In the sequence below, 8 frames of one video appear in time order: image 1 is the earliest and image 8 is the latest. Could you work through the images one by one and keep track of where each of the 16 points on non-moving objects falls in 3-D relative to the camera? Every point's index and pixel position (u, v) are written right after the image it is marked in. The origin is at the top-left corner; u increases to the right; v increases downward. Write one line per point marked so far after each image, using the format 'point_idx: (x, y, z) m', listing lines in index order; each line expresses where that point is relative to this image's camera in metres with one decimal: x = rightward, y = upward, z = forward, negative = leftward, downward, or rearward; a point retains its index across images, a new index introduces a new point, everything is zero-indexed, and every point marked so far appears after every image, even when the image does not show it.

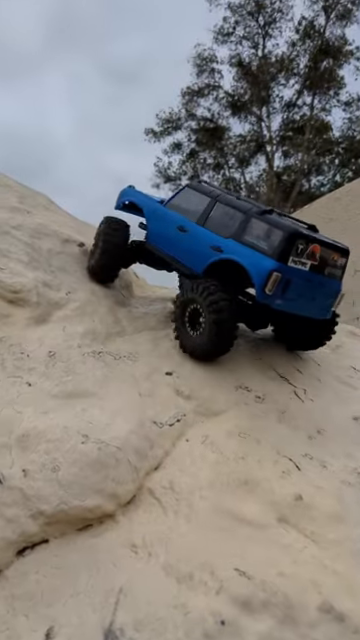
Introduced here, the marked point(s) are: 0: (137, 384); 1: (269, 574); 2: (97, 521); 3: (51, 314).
0: (-0.4, -0.6, +3.8) m
1: (+0.5, -1.4, +2.4) m
2: (-0.5, -1.3, +2.8) m
3: (-1.3, +0.1, +4.4) m
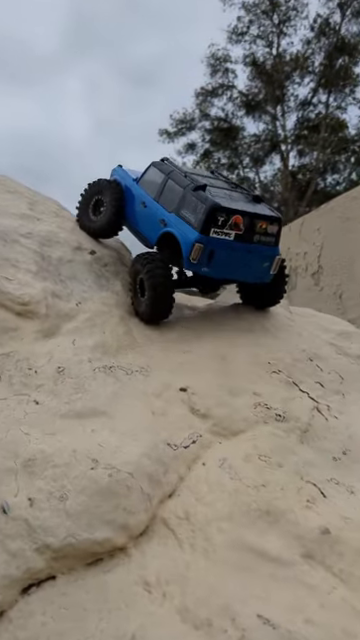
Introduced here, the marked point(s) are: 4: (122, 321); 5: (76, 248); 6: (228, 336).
0: (-0.3, -0.7, +3.6) m
1: (+0.6, -1.5, +2.1) m
2: (-0.4, -1.4, +2.6) m
3: (-1.1, -0.1, +4.2) m
4: (-0.6, 0.0, +4.7) m
5: (-1.3, +0.9, +5.5) m
6: (+0.5, -0.2, +4.7) m
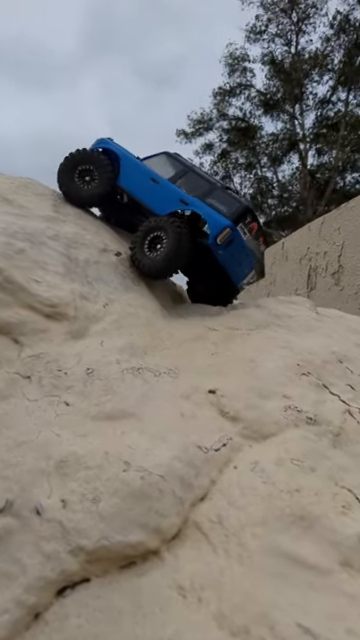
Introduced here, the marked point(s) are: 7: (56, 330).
0: (0.0, -0.7, +3.6) m
1: (+0.7, -1.5, +2.1) m
2: (-0.2, -1.4, +2.6) m
3: (-0.9, -0.1, +4.2) m
4: (-0.3, 0.0, +4.7) m
5: (-1.0, +0.9, +5.6) m
6: (+0.8, -0.2, +4.7) m
7: (-1.1, -0.1, +4.0) m
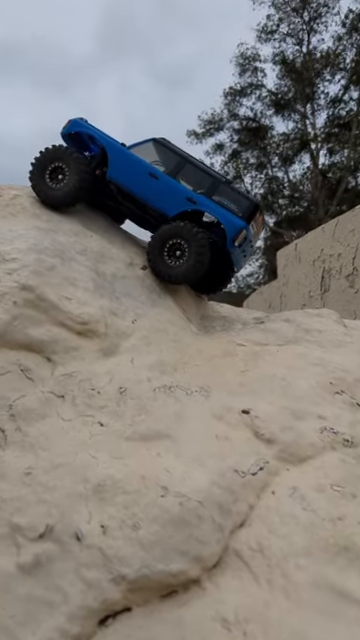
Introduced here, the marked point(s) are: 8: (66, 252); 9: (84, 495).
0: (+0.3, -0.8, +3.6) m
1: (+1.0, -1.6, +2.0) m
2: (0.0, -1.6, +2.5) m
3: (-0.6, -0.2, +4.2) m
4: (0.0, -0.2, +4.7) m
5: (-0.7, +0.7, +5.6) m
6: (+1.1, -0.4, +4.6) m
7: (-0.9, -0.3, +4.1) m
8: (-1.3, +0.8, +4.9) m
9: (-0.6, -1.1, +2.8) m
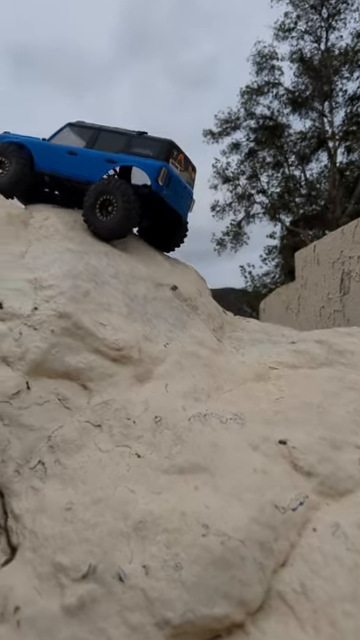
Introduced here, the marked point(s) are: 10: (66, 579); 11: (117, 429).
0: (+0.6, -1.1, +3.5) m
1: (+1.2, -1.9, +1.9) m
2: (+0.3, -1.8, +2.5) m
3: (-0.3, -0.5, +4.2) m
4: (+0.3, -0.4, +4.7) m
5: (-0.3, +0.4, +5.6) m
6: (+1.4, -0.6, +4.6) m
7: (-0.5, -0.5, +4.1) m
8: (-0.9, +0.5, +5.0) m
9: (-0.4, -1.4, +2.8) m
10: (-0.7, -1.6, +2.6) m
11: (-0.5, -0.9, +3.6) m
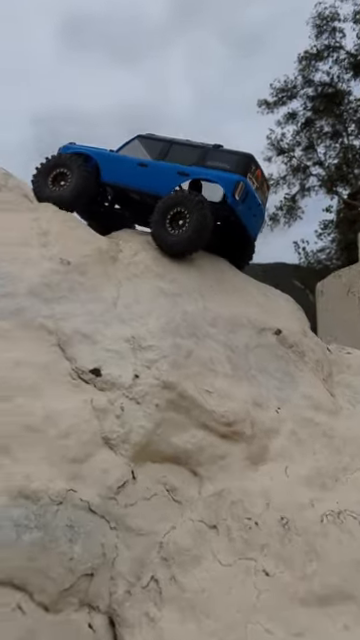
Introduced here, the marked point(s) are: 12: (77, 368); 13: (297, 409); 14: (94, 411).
0: (+1.4, -1.7, +2.8) m
1: (+1.9, -2.4, +1.1) m
2: (+1.0, -2.4, +1.8) m
3: (+0.7, -1.1, +3.6) m
4: (+1.4, -1.0, +4.0) m
5: (+0.9, -0.1, +4.9) m
6: (+2.5, -1.2, +3.7) m
7: (+0.4, -1.1, +3.5) m
8: (+0.2, -0.1, +4.4) m
9: (+0.4, -2.0, +2.2) m
10: (+0.1, -2.1, +2.1) m
11: (+0.4, -1.5, +3.0) m
12: (-0.9, -0.4, +3.8) m
13: (+1.1, -0.8, +4.1) m
14: (-0.7, -0.7, +3.4) m
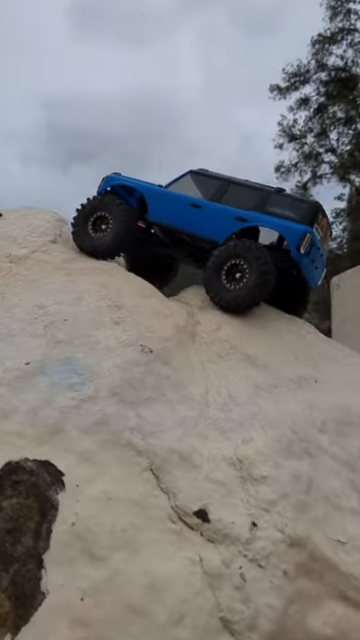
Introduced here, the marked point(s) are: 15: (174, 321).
0: (+2.2, -2.5, +1.9) m
1: (+2.5, -3.2, +0.2) m
2: (+1.7, -3.2, +1.0) m
3: (+1.6, -2.0, +2.8) m
4: (+2.2, -1.9, +3.1) m
5: (+1.9, -1.1, +4.2) m
6: (+3.3, -2.1, +2.8) m
7: (+1.3, -2.0, +2.7) m
8: (+1.1, -1.0, +3.7) m
9: (+1.2, -2.8, +1.4) m
10: (+0.8, -3.0, +1.3) m
11: (+1.2, -2.4, +2.2) m
12: (0.0, -1.4, +3.2) m
13: (+2.0, -1.8, +3.3) m
14: (+0.2, -1.6, +2.8) m
15: (-0.1, 0.0, +5.2) m
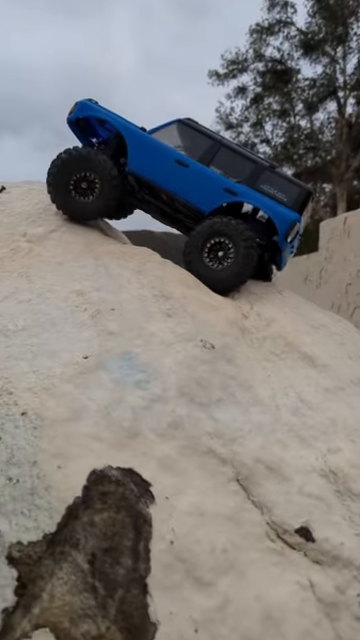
0: (+2.9, -2.7, +1.8) m
1: (+3.2, -3.4, +0.1) m
2: (+2.4, -3.3, +0.9) m
3: (+2.2, -2.1, +2.6) m
4: (+2.9, -2.0, +3.0) m
5: (+2.5, -1.1, +4.0) m
6: (+4.0, -2.2, +2.7) m
7: (+1.9, -2.1, +2.5) m
8: (+1.7, -1.1, +3.5) m
9: (+1.9, -2.9, +1.3) m
10: (+1.5, -3.1, +1.1) m
11: (+1.9, -2.4, +2.1) m
12: (+0.6, -1.4, +2.9) m
13: (+2.6, -1.8, +3.1) m
14: (+0.8, -1.7, +2.5) m
15: (+0.5, 0.0, +4.9) m
